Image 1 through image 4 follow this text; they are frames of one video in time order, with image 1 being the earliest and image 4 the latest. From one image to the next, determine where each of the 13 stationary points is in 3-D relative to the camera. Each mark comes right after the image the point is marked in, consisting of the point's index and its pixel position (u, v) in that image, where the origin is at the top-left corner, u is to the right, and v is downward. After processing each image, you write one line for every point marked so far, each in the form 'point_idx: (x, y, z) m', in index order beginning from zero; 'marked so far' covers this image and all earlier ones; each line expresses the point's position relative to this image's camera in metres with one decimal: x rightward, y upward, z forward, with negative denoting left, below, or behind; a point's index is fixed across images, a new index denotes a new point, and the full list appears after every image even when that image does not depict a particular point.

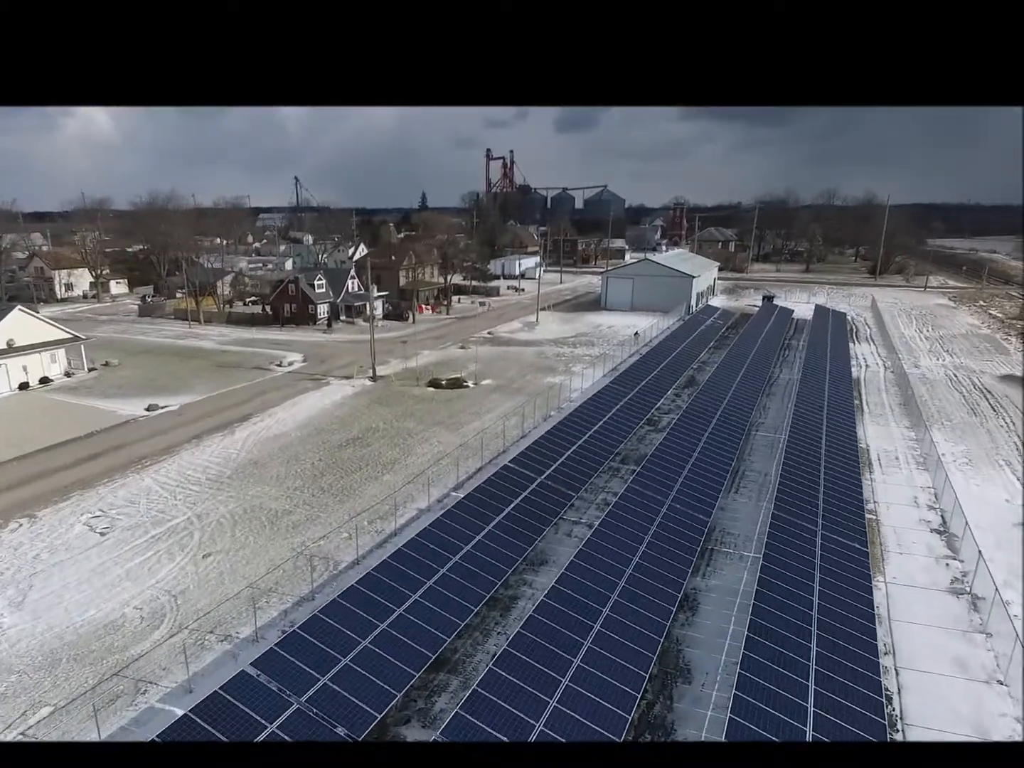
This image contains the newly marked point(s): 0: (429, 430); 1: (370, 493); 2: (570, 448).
0: (-1.7, -1.1, +14.7) m
1: (-2.4, -1.9, +11.5) m
2: (+1.0, -1.2, +12.4) m
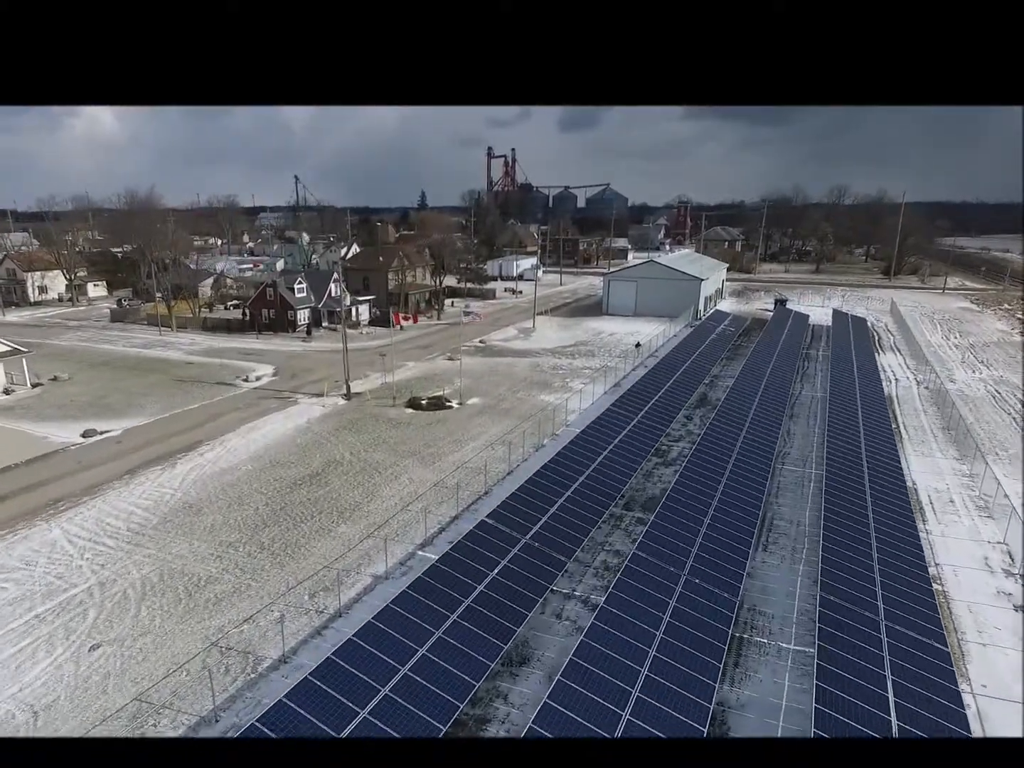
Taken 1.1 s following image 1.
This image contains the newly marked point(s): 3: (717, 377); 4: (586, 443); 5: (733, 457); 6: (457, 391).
0: (-2.0, -1.5, +12.6) m
1: (-2.7, -2.3, +9.4) m
2: (+0.8, -1.7, +10.3) m
3: (+5.8, +0.1, +19.3) m
4: (+1.3, -1.1, +12.3) m
5: (+3.9, -1.4, +12.2) m
6: (-1.4, -0.2, +17.8) m
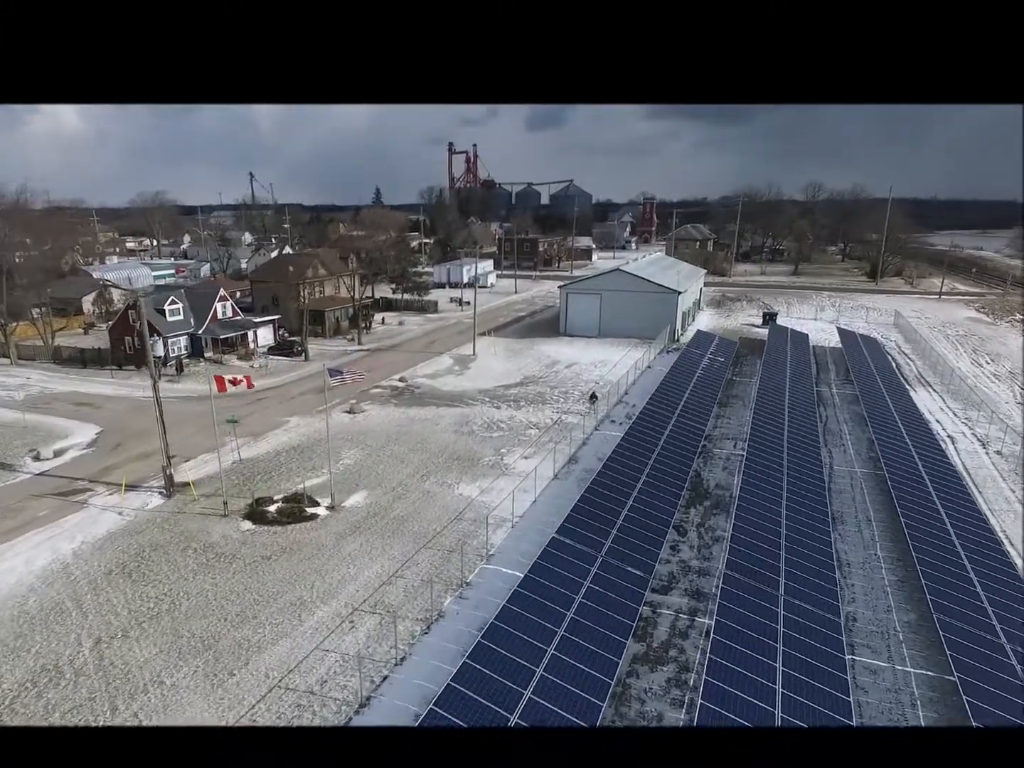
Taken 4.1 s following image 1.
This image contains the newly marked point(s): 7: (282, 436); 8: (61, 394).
0: (-3.4, -3.0, +6.8) m
1: (-3.9, -3.8, +3.6) m
2: (-0.5, -3.1, +4.6) m
3: (+4.1, -1.3, +13.8) m
4: (-0.1, -2.5, +6.6) m
5: (+2.6, -2.8, +6.6) m
6: (-3.1, -1.6, +12.0) m
7: (-4.8, -1.1, +14.5) m
8: (-12.2, -0.2, +18.7) m
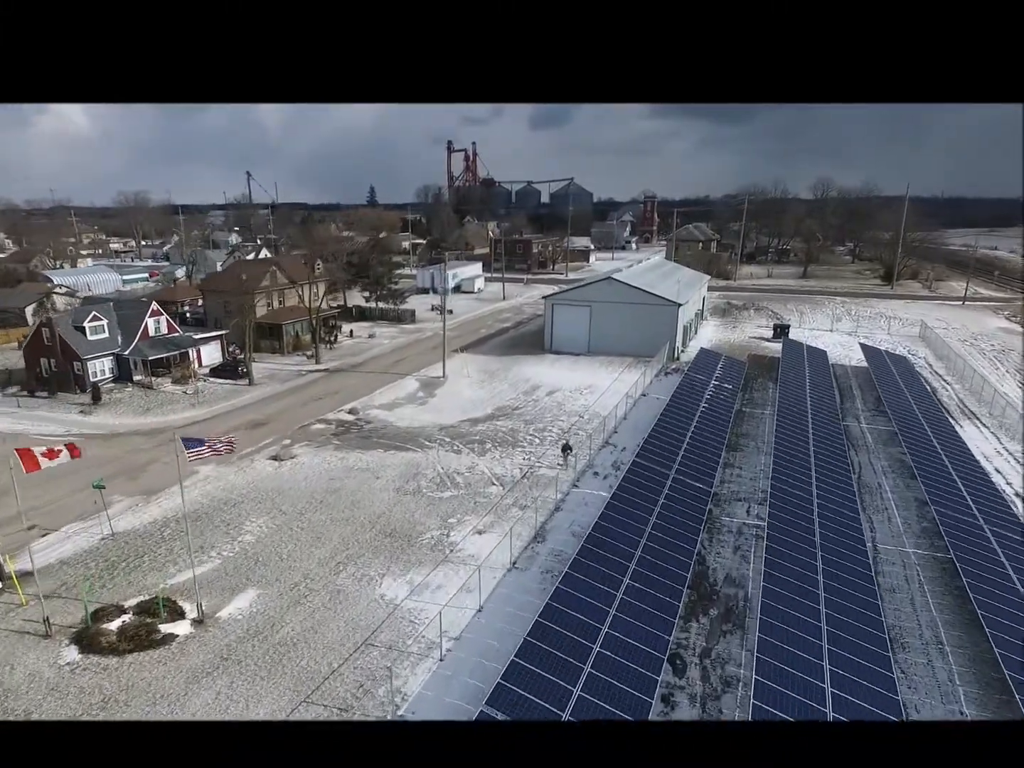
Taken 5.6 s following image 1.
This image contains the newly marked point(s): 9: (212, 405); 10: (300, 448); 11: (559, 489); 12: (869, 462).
0: (-4.1, -3.8, +3.8) m
1: (-4.7, -4.6, +0.7) m
2: (-1.3, -3.9, +1.6) m
3: (+3.3, -2.0, +10.9) m
4: (-0.8, -3.3, +3.7) m
5: (+1.8, -3.5, +3.7) m
6: (-3.8, -2.4, +9.1) m
7: (-5.6, -1.8, +11.6) m
8: (-12.9, -1.0, +15.8) m
9: (-7.7, -0.4, +17.6) m
10: (-4.3, -1.3, +14.0) m
11: (+0.8, -1.7, +11.5) m
12: (+6.8, -1.5, +13.2) m
